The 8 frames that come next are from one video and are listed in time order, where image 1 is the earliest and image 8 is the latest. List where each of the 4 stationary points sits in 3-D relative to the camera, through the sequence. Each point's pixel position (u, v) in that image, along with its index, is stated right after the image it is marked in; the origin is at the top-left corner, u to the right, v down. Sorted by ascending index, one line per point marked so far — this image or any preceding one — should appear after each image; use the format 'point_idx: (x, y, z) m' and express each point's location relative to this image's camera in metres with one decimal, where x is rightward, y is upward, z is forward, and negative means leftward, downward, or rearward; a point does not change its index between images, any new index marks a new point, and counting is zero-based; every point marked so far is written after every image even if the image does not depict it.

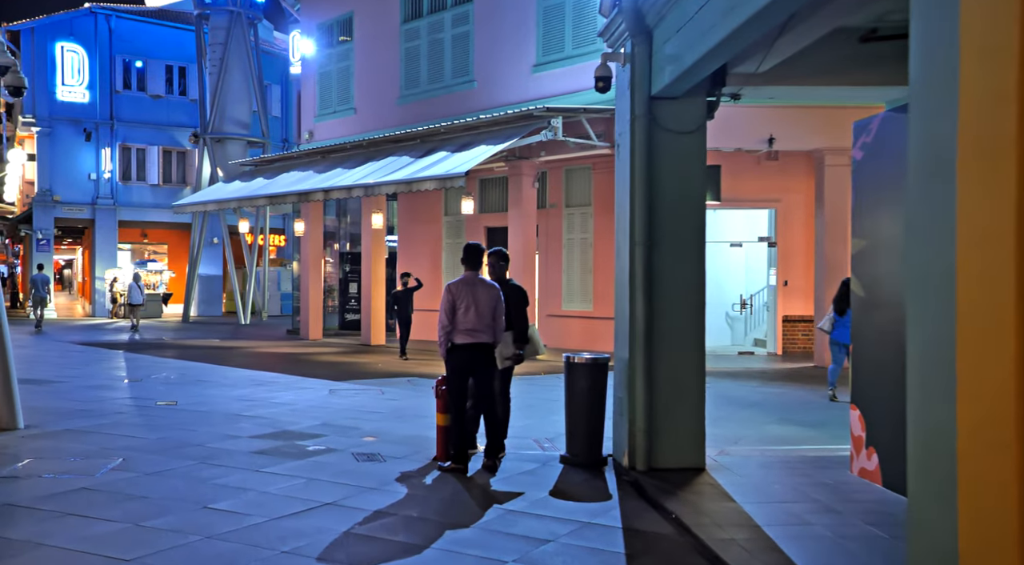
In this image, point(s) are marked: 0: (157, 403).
0: (-3.8, -1.3, +10.4) m
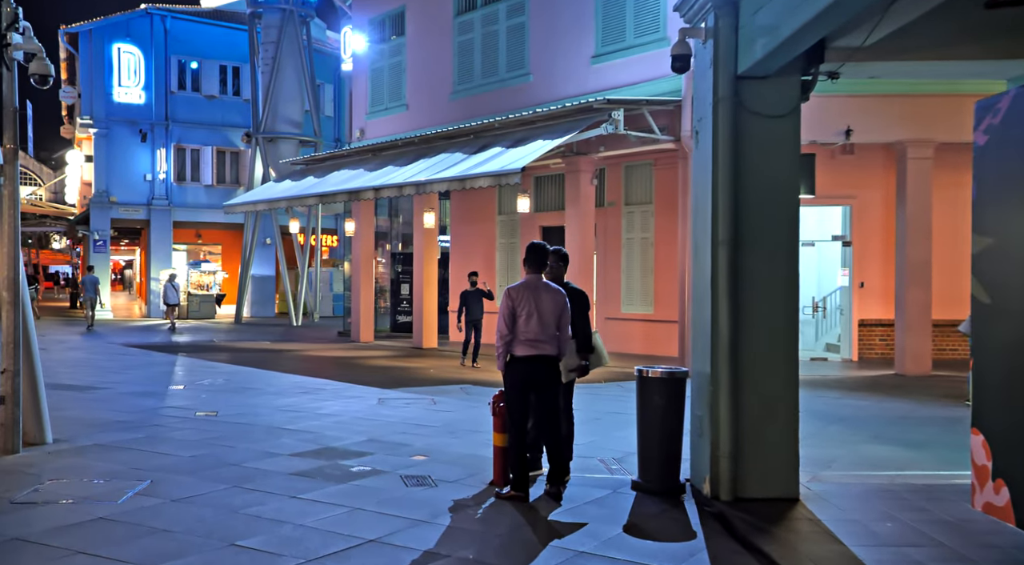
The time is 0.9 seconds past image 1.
0: (-3.2, -1.3, +9.8) m
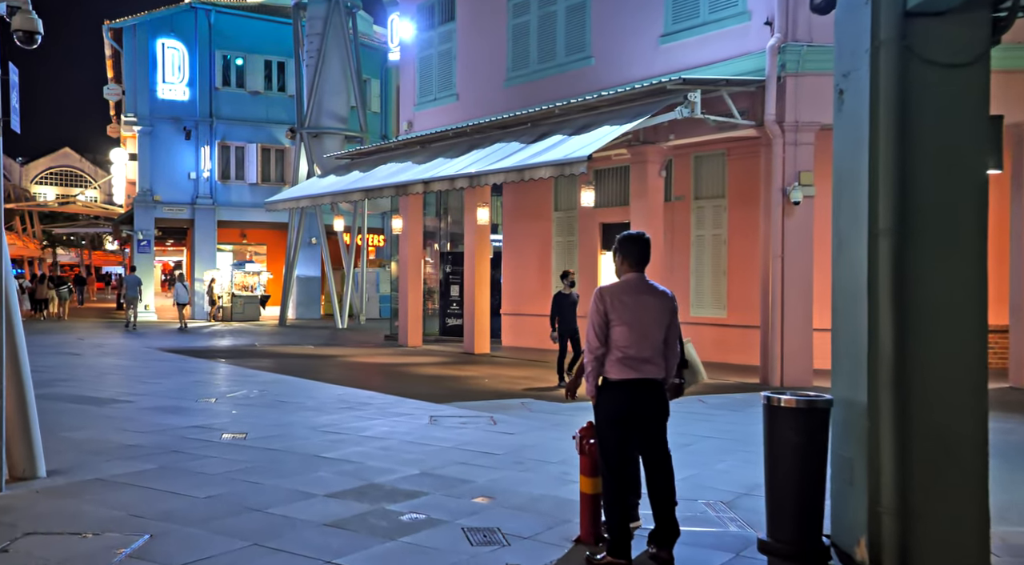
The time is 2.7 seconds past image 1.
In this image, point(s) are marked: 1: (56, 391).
0: (-2.5, -1.4, +8.5) m
1: (-5.7, -1.4, +12.2) m
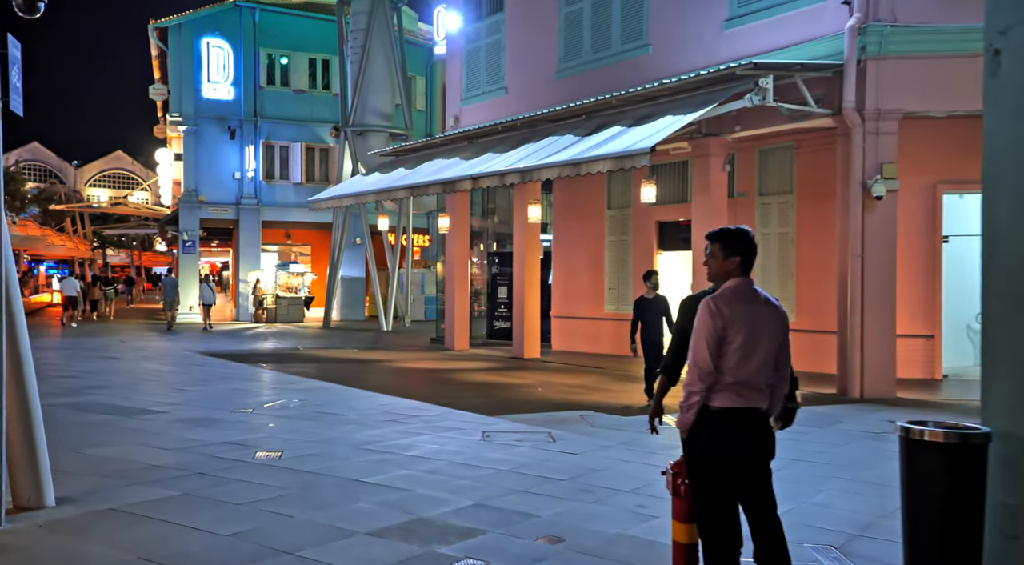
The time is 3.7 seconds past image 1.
0: (-2.0, -1.4, +7.8) m
1: (-5.0, -1.4, +11.6) m
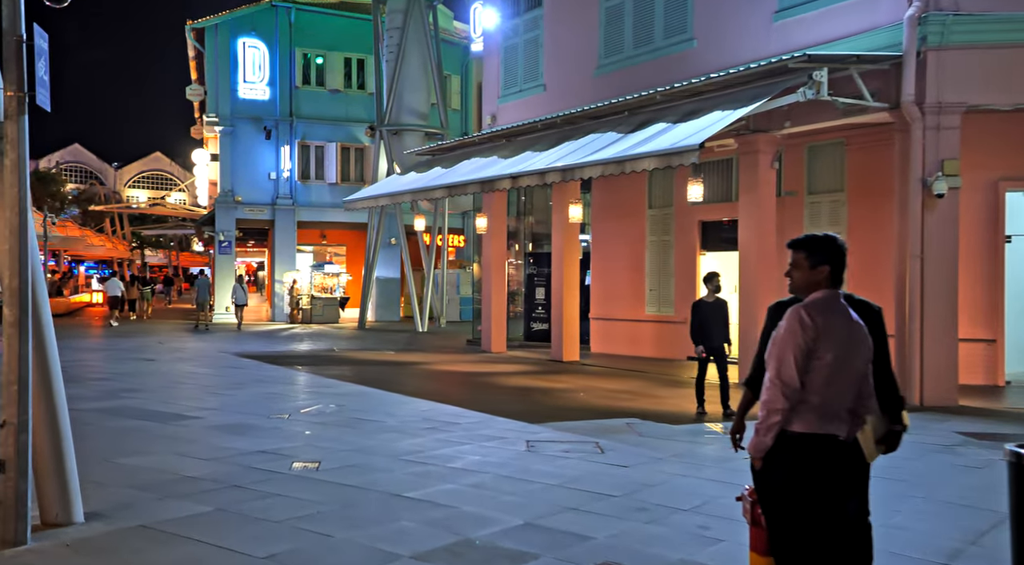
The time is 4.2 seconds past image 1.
0: (-1.7, -1.4, +7.4) m
1: (-4.5, -1.4, +11.3) m
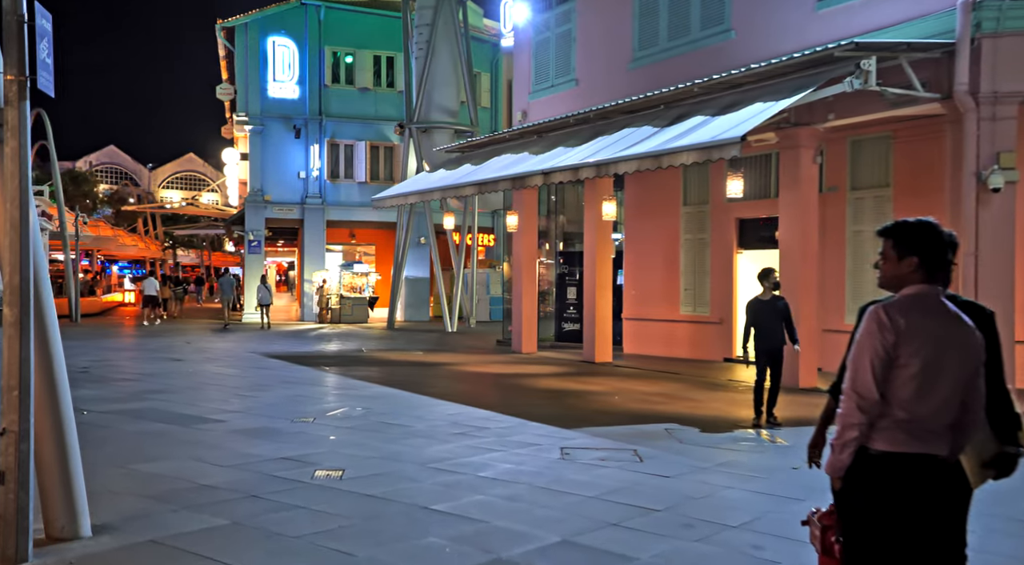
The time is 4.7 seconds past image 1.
0: (-1.4, -1.4, +7.1) m
1: (-4.1, -1.4, +11.1) m
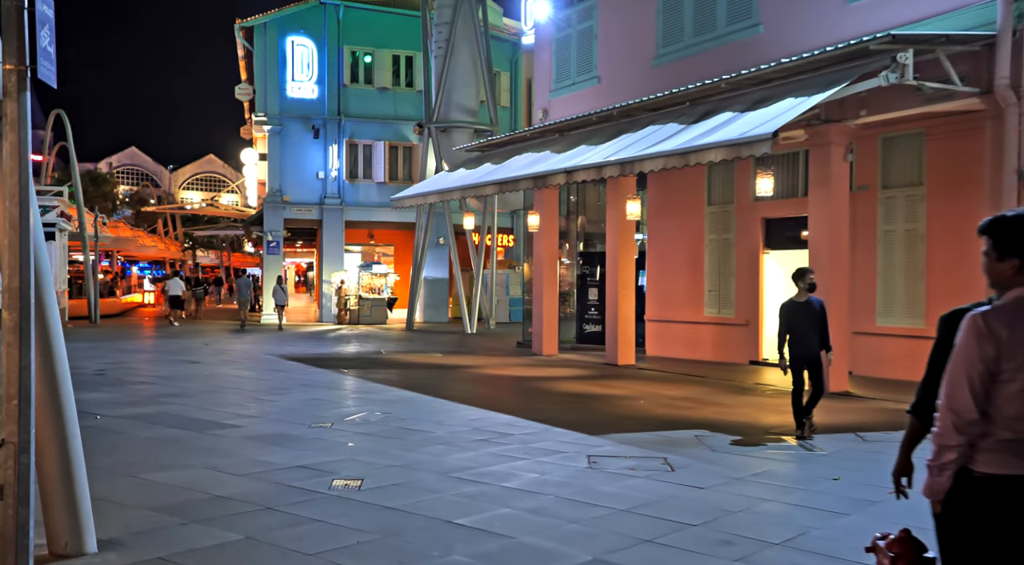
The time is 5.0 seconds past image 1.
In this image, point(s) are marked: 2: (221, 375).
0: (-1.2, -1.4, +6.8) m
1: (-3.9, -1.4, +10.8) m
2: (-4.6, -1.5, +15.5) m
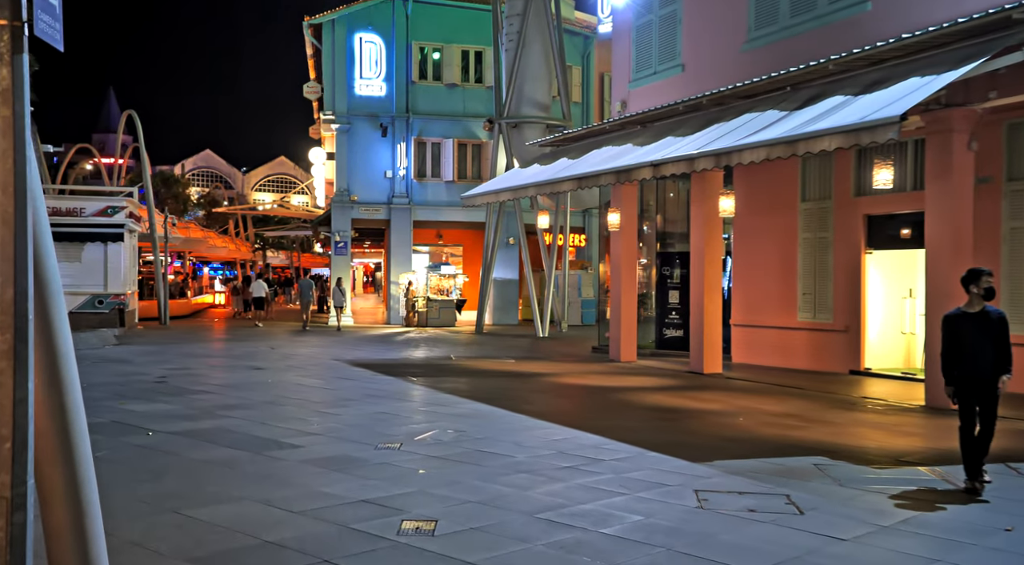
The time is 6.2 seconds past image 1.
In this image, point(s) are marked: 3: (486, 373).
0: (-0.6, -1.4, +5.7) m
1: (-3.0, -1.4, +10.0) m
2: (-3.4, -1.5, +14.7) m
3: (-0.4, -1.5, +16.5) m
